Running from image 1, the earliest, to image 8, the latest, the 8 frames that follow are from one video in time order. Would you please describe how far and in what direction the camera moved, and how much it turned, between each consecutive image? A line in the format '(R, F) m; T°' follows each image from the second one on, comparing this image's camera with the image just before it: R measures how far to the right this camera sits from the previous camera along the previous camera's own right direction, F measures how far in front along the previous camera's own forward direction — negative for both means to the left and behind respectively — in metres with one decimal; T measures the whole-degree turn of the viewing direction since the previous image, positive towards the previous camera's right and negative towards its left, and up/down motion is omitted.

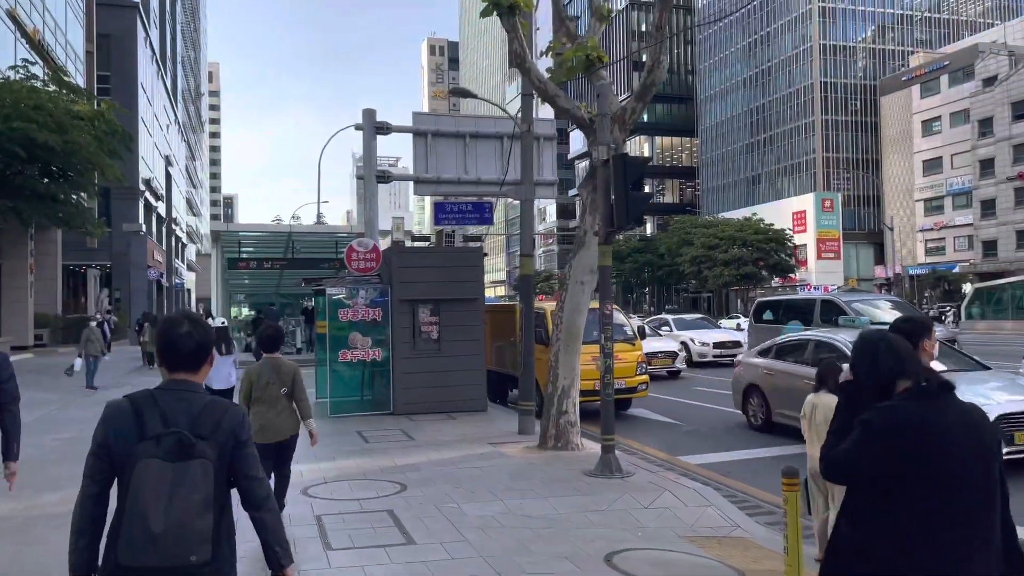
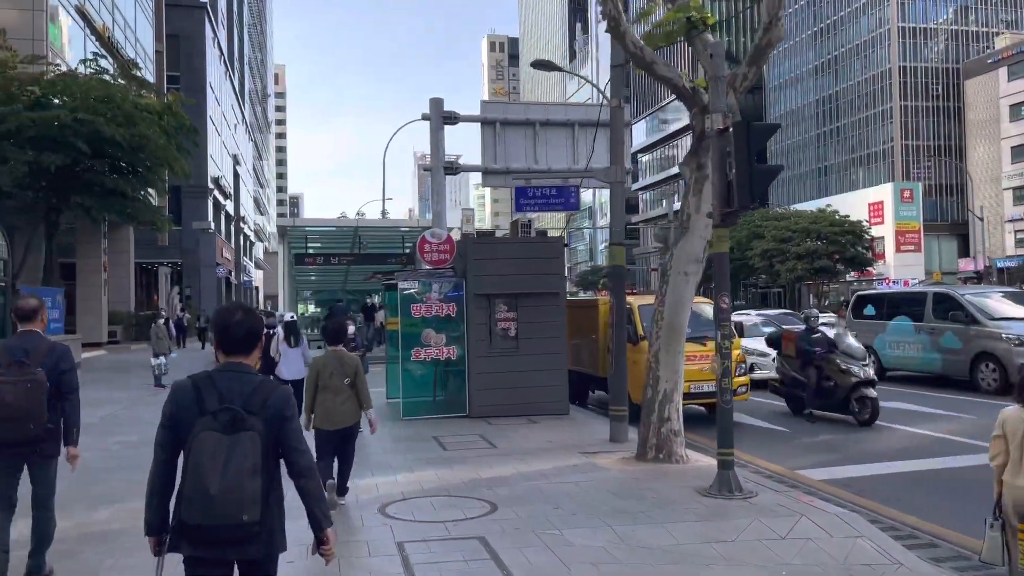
(-0.4, +1.2) m; -4°
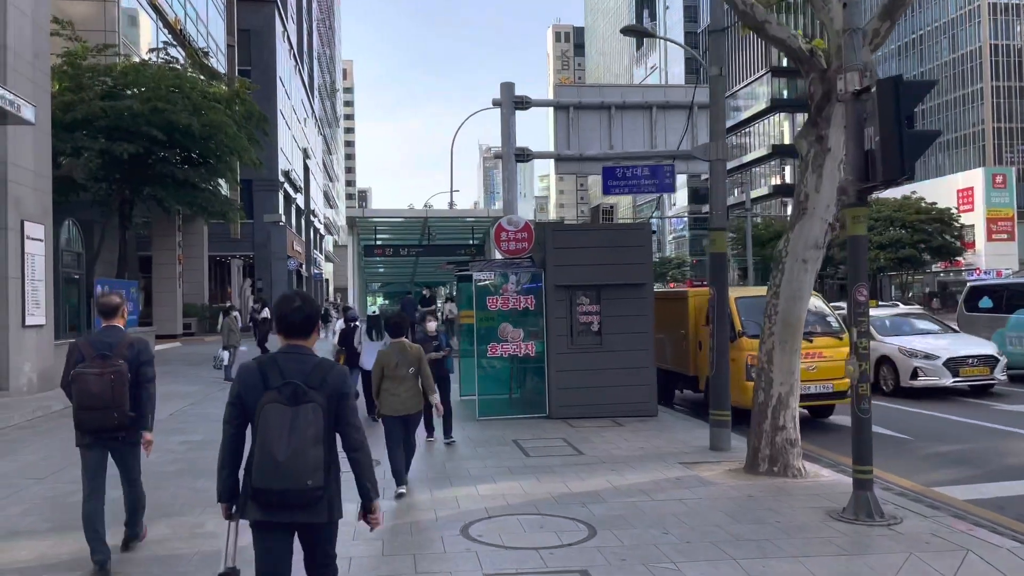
(-0.3, +1.0) m; -5°
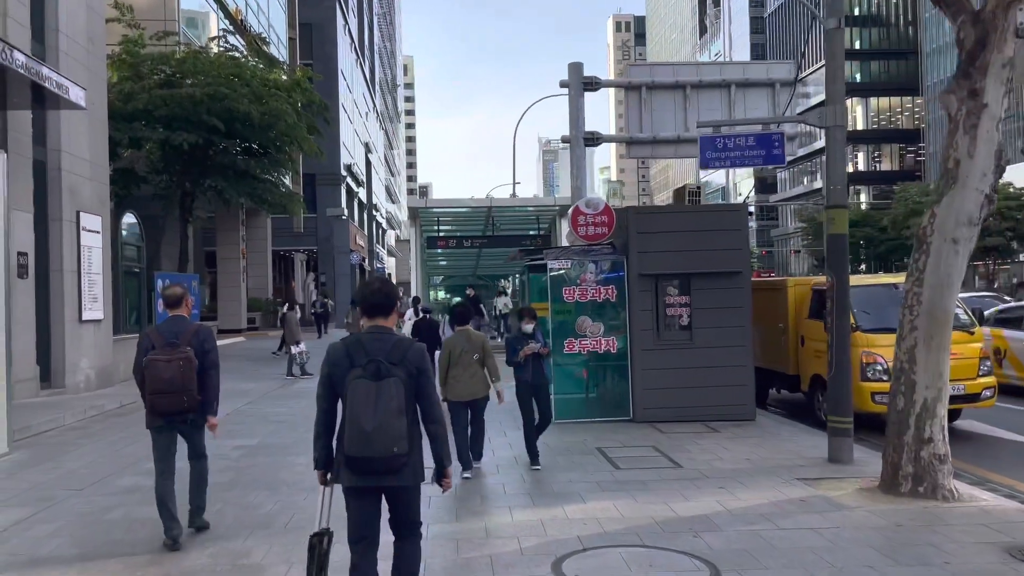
(-0.3, +1.2) m; -4°
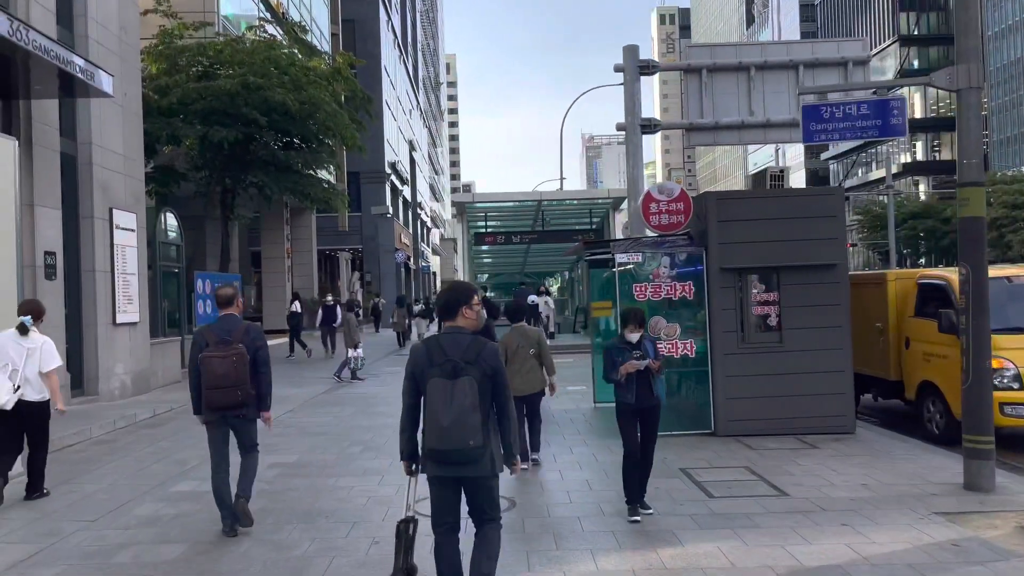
(-0.3, +1.2) m; -3°
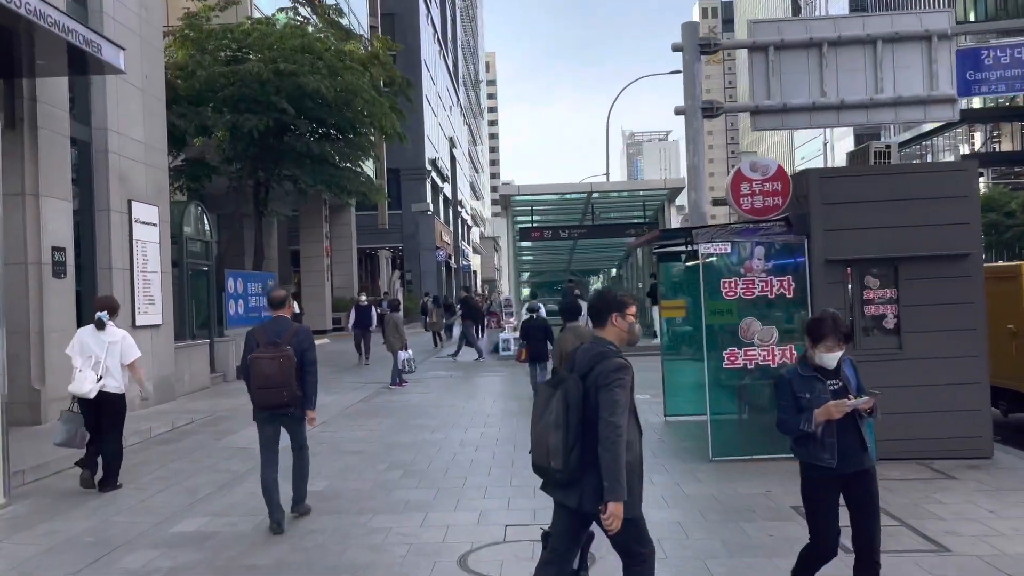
(-0.3, +1.5) m; -3°
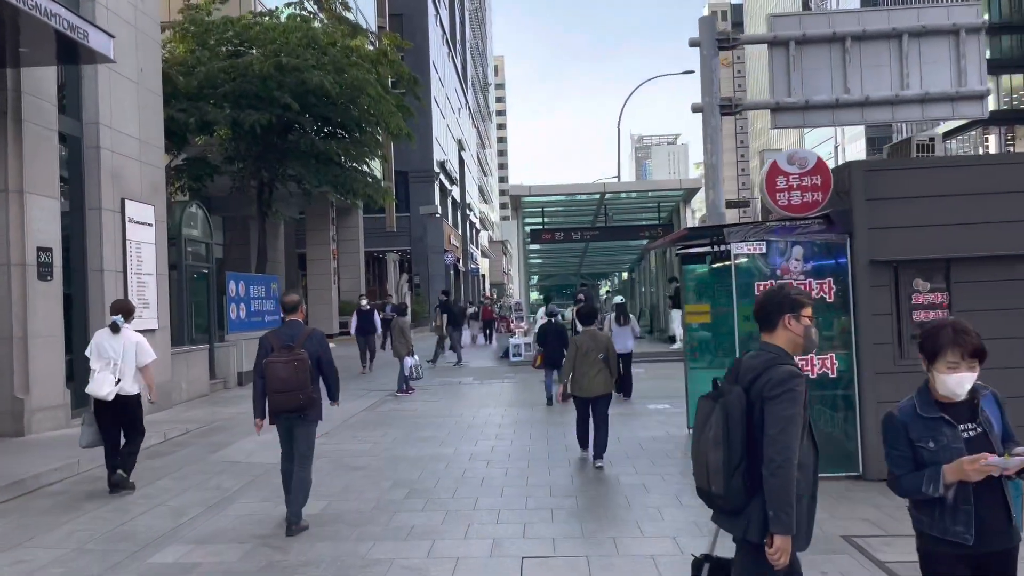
(-0.1, +0.7) m; -1°
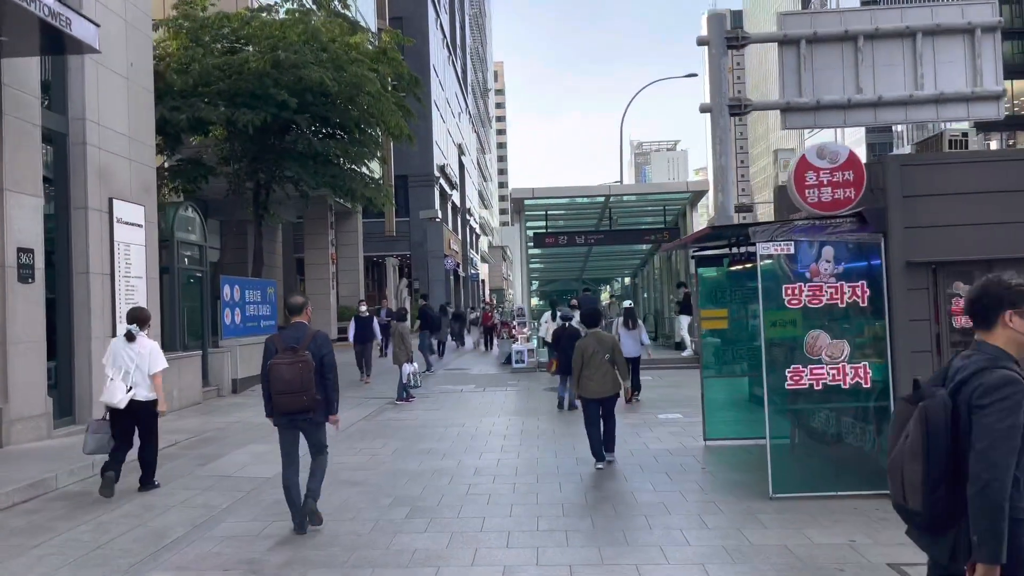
(-0.1, +0.6) m; 0°
